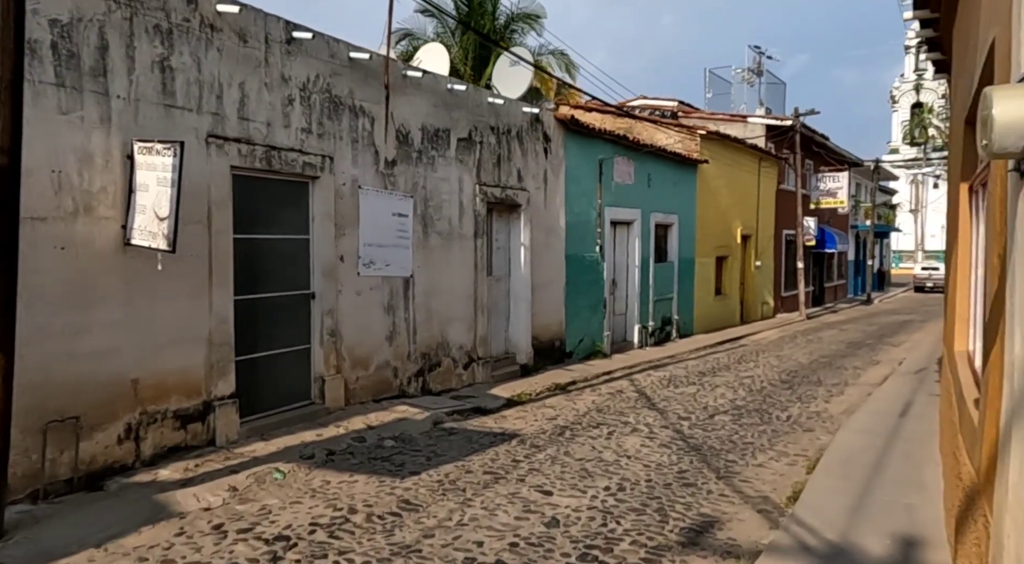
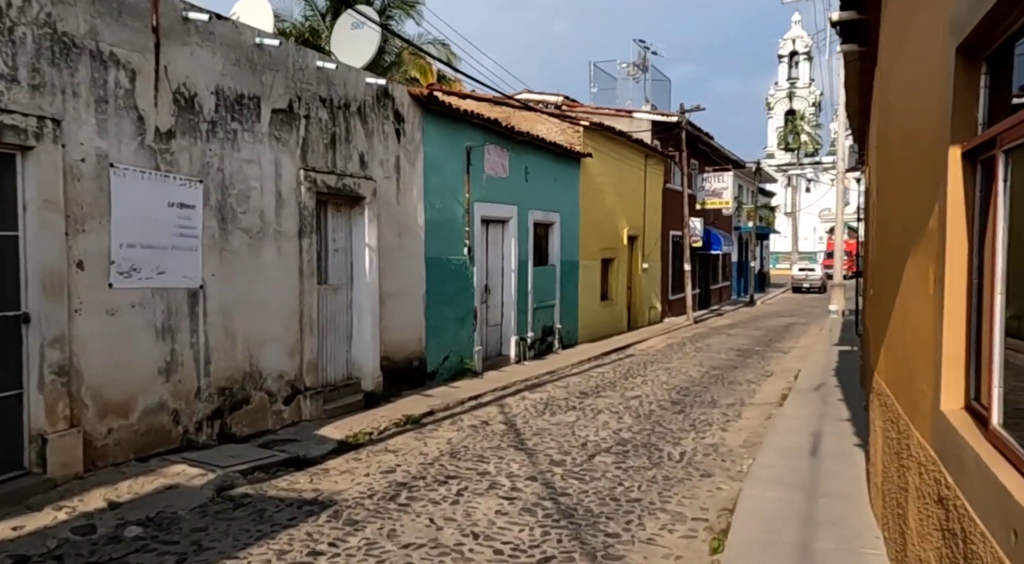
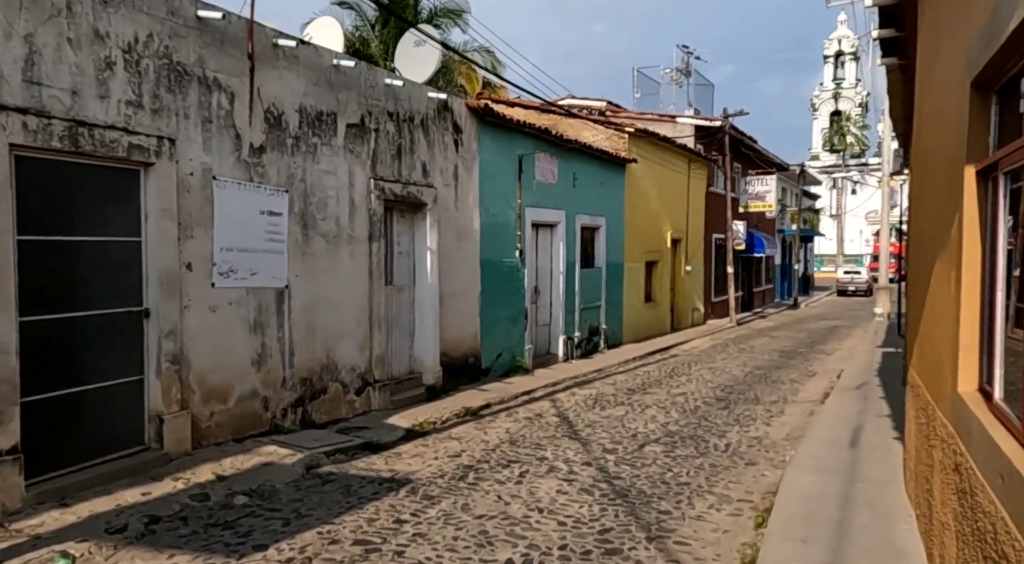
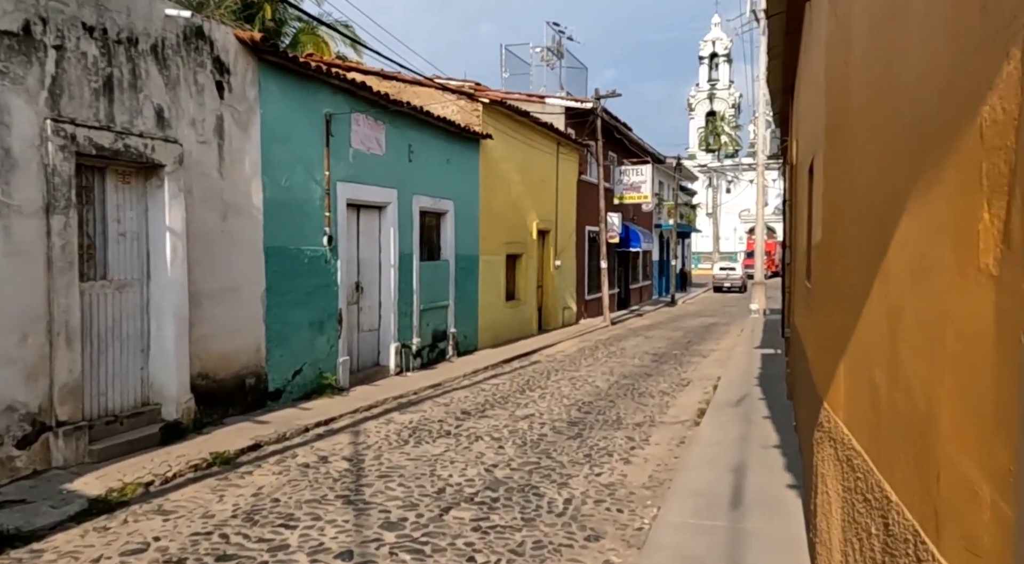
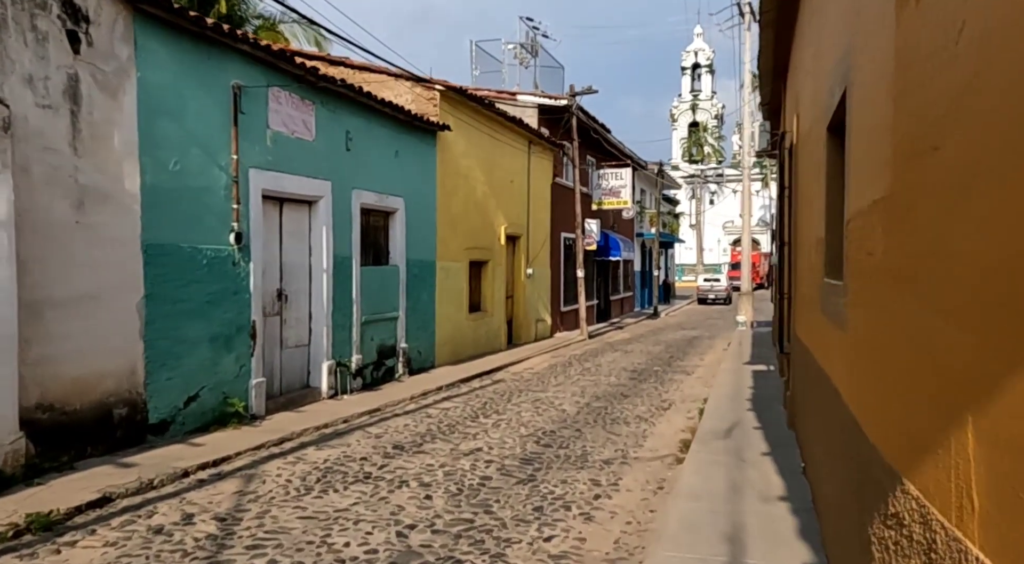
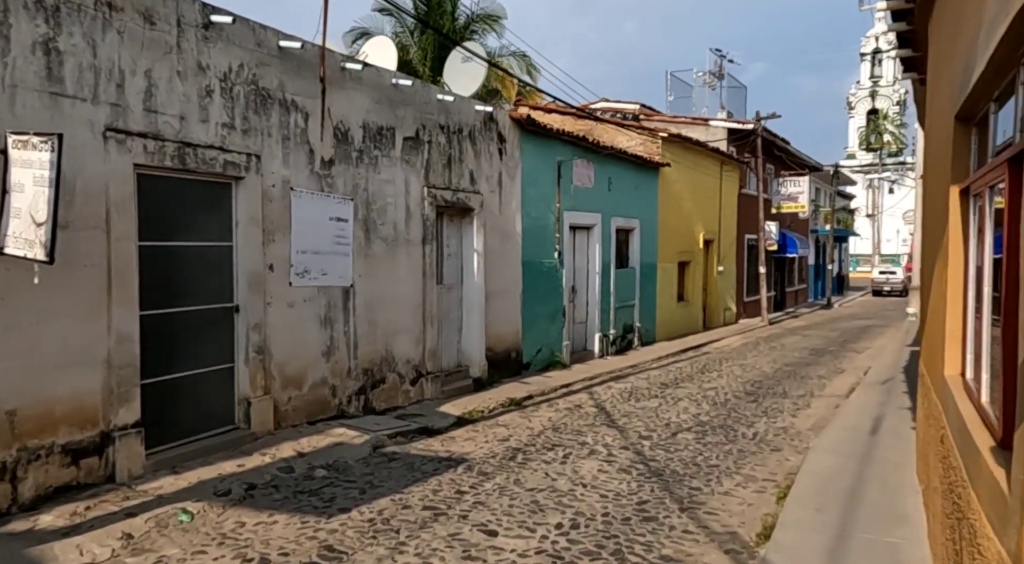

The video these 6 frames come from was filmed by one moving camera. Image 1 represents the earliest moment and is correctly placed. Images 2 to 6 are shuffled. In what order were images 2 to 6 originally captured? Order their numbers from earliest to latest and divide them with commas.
6, 3, 2, 4, 5
